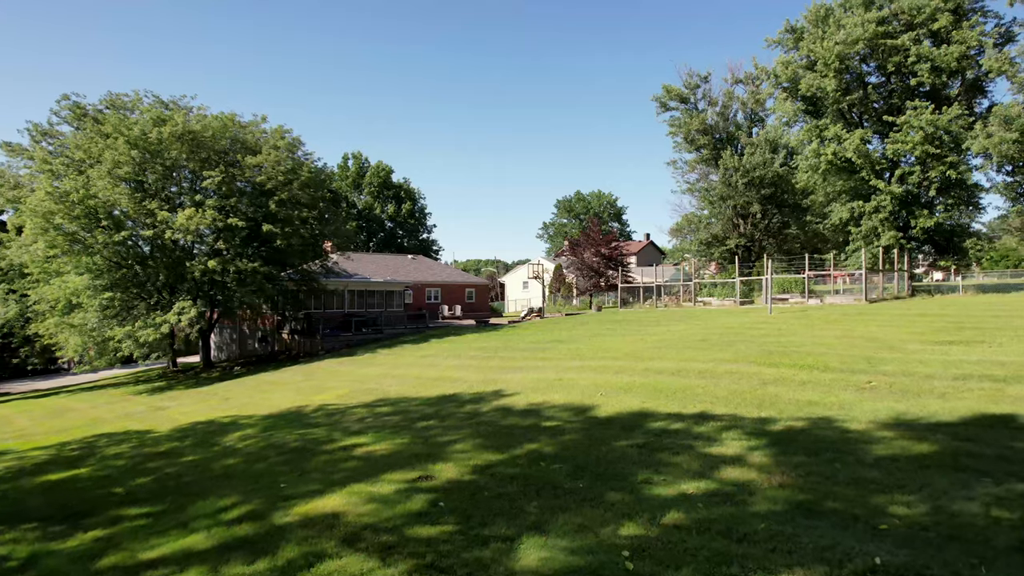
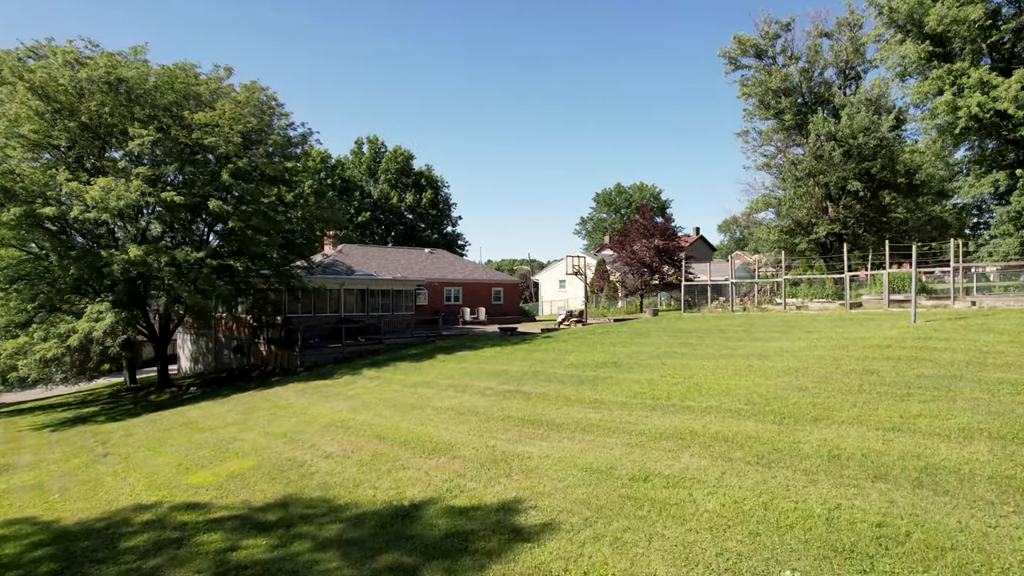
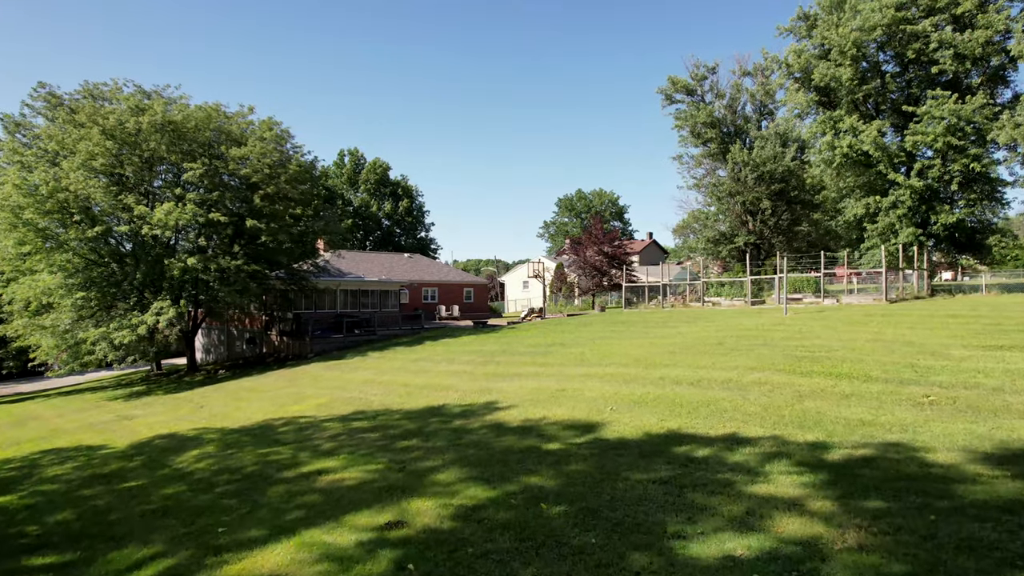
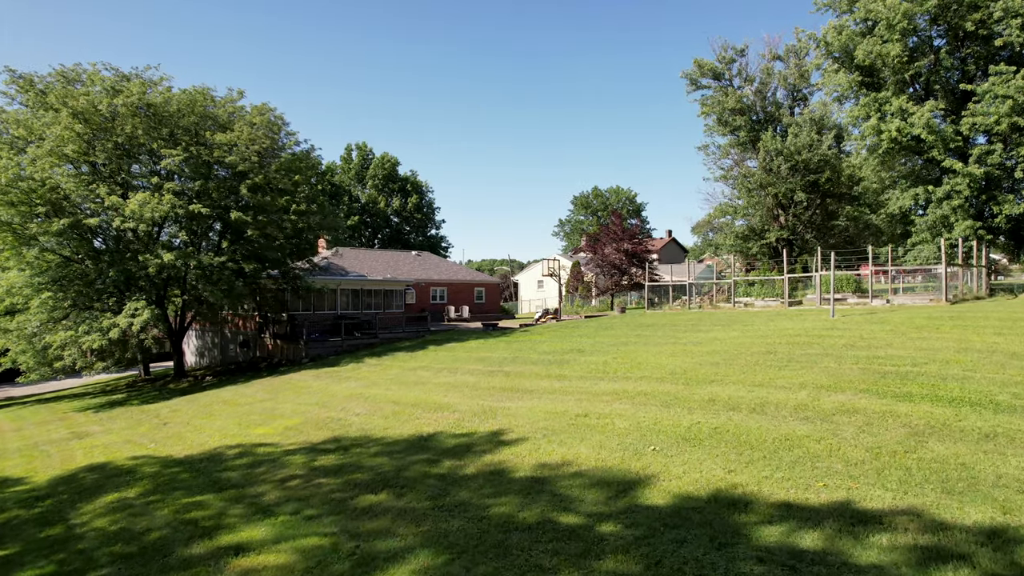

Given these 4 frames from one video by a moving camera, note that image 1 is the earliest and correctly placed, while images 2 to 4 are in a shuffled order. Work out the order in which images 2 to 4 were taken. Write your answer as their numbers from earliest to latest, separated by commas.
3, 4, 2
